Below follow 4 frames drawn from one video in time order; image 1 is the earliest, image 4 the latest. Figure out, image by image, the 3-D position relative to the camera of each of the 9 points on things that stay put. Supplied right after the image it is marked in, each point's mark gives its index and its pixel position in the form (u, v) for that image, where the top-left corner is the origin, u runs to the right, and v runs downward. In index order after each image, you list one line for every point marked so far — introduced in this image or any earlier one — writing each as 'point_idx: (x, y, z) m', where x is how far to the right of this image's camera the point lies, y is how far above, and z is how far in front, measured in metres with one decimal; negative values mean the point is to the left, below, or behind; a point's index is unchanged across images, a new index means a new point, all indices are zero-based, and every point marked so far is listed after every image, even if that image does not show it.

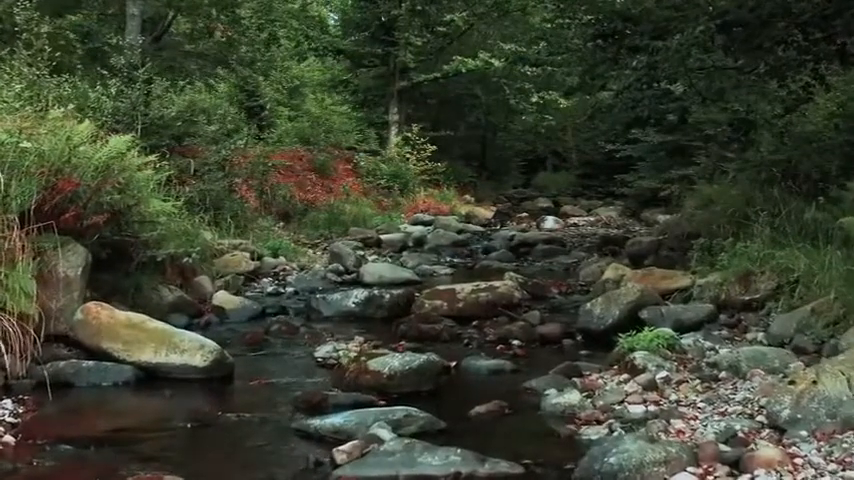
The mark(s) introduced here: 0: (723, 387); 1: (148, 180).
0: (+1.8, -0.9, +5.4) m
1: (-2.9, +0.6, +9.2) m
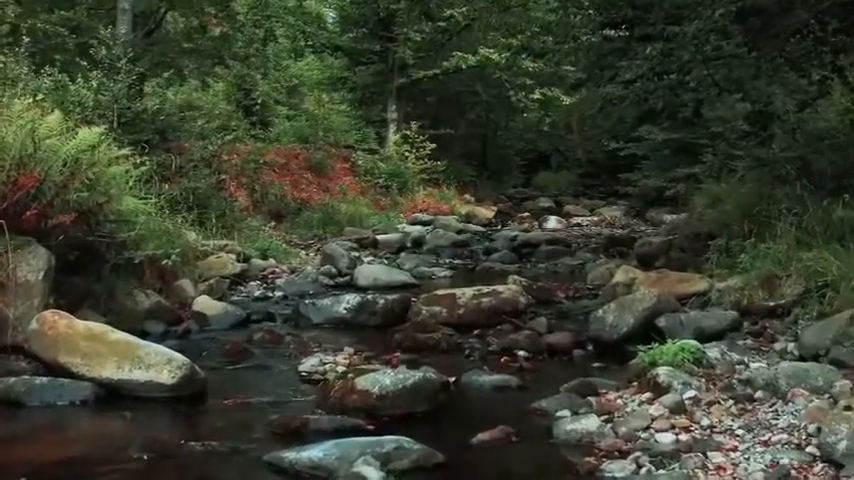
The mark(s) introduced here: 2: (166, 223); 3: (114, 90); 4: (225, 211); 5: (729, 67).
0: (+1.8, -0.9, +4.7) m
1: (-3.0, +0.6, +8.5) m
2: (-2.8, +0.2, +9.4) m
3: (-4.0, +1.9, +11.4) m
4: (-2.8, +0.4, +12.2) m
5: (+3.3, +1.9, +9.6) m
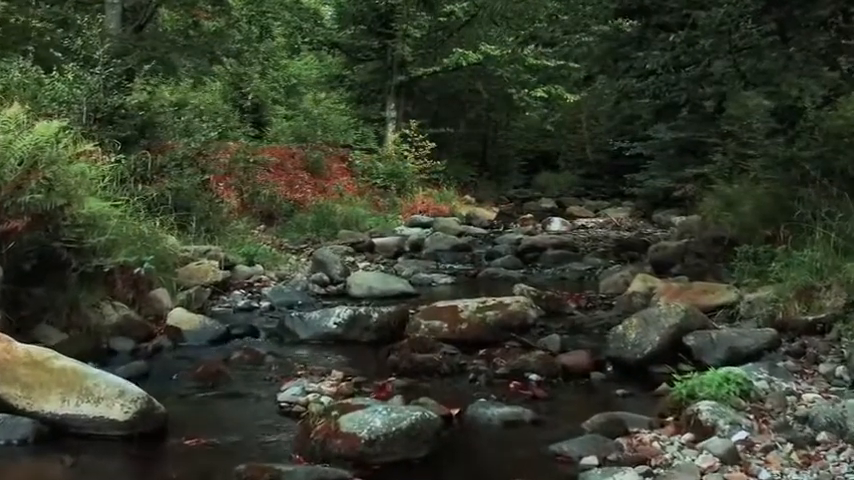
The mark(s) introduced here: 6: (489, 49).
0: (+1.8, -1.0, +3.9) m
1: (-3.0, +0.6, +7.7) m
2: (-2.8, +0.1, +8.6) m
3: (-4.0, +1.9, +10.6) m
4: (-2.8, +0.3, +11.4) m
5: (+3.3, +1.8, +8.8) m
6: (+1.4, +4.4, +20.0) m
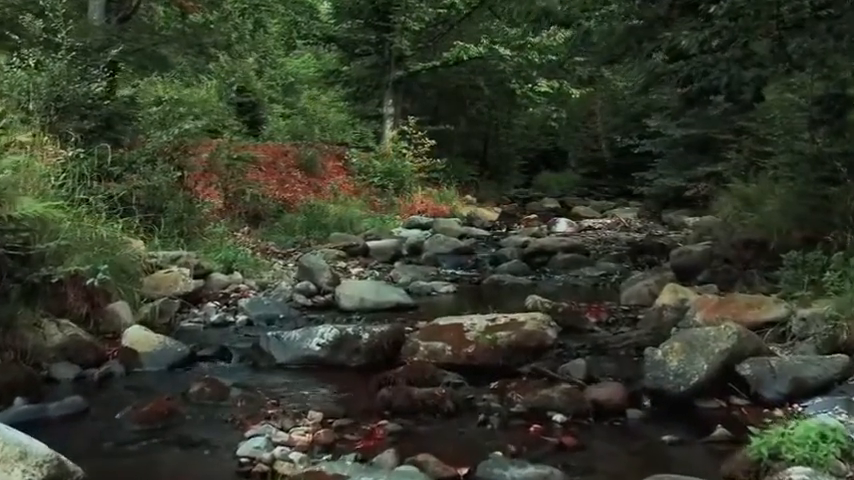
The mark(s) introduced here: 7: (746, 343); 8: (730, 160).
0: (+1.8, -1.0, +2.8) m
1: (-3.0, +0.5, +6.5) m
2: (-2.8, +0.1, +7.5) m
3: (-4.1, +1.8, +9.4) m
4: (-2.8, +0.3, +10.2) m
5: (+3.3, +1.8, +7.6) m
6: (+1.4, +4.3, +18.9) m
7: (+2.0, -0.7, +5.6) m
8: (+4.6, +1.2, +12.9) m
